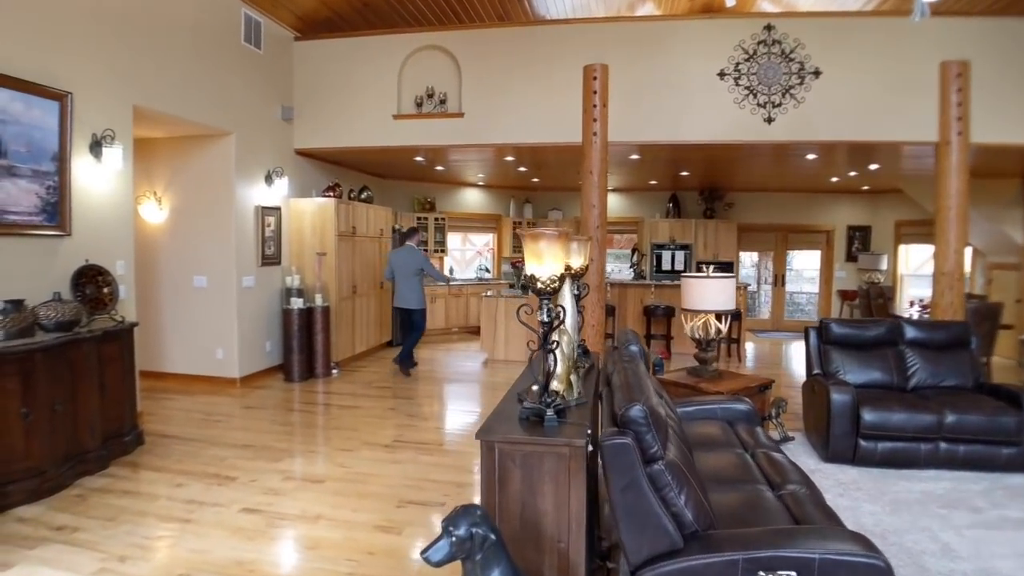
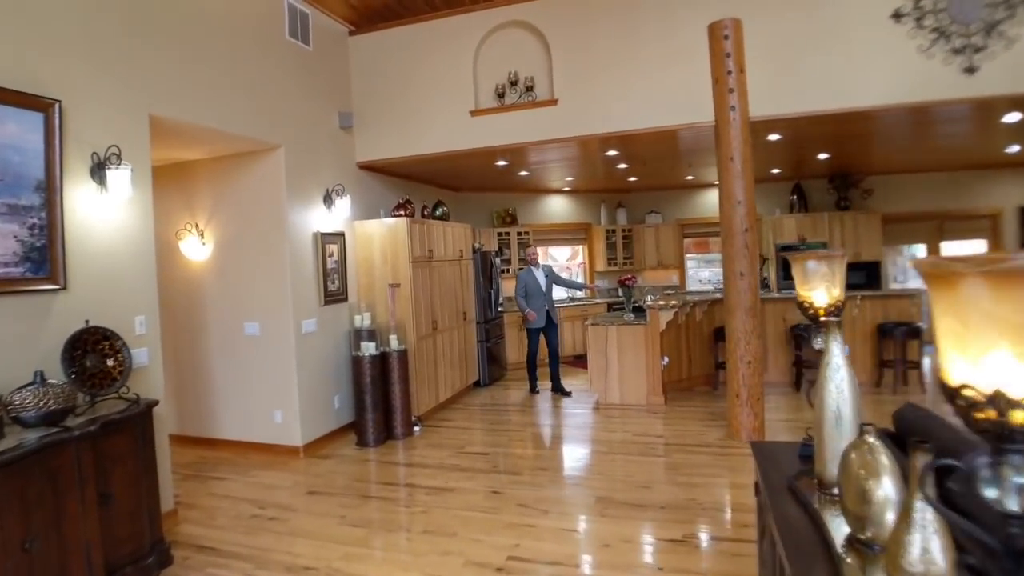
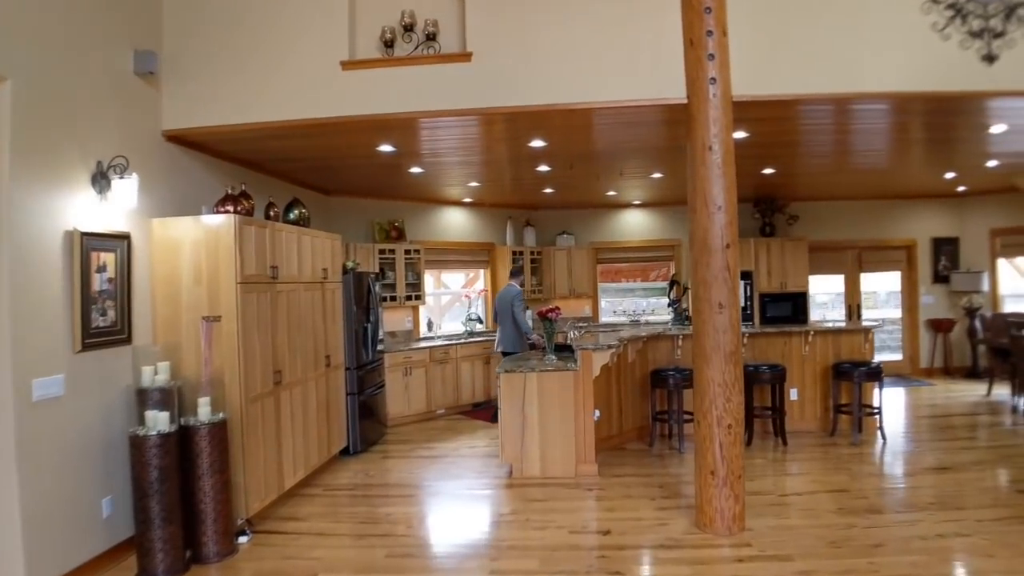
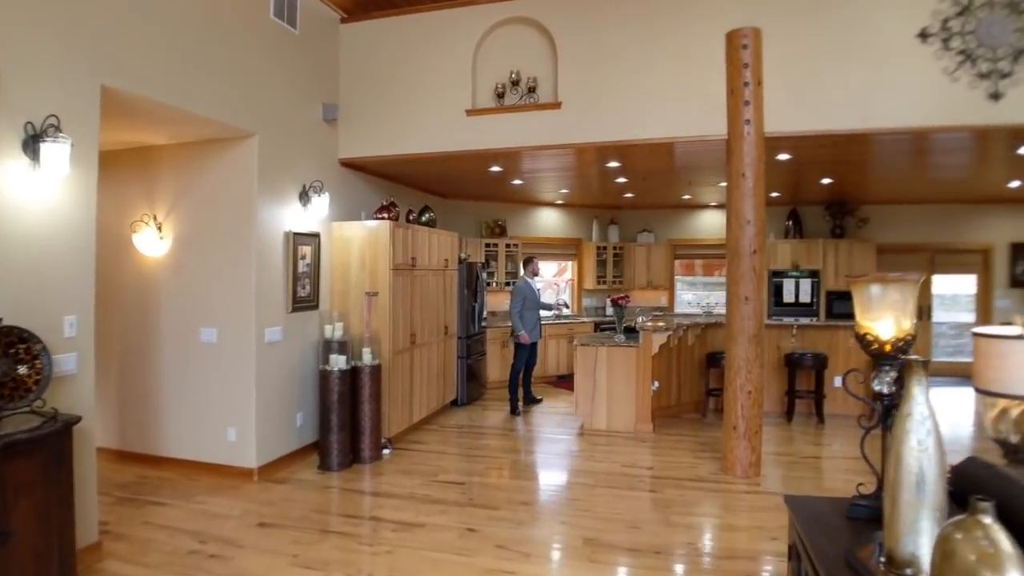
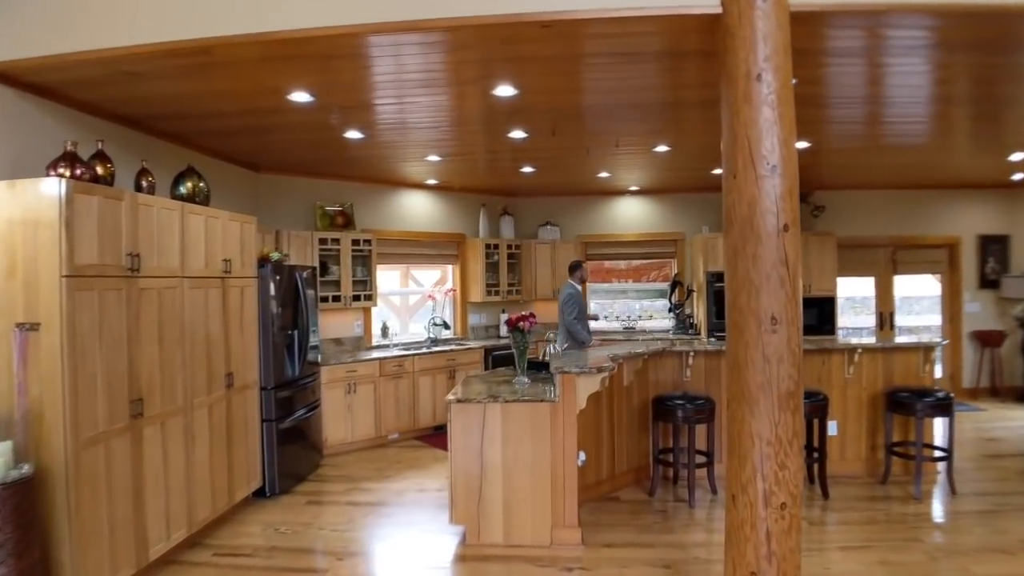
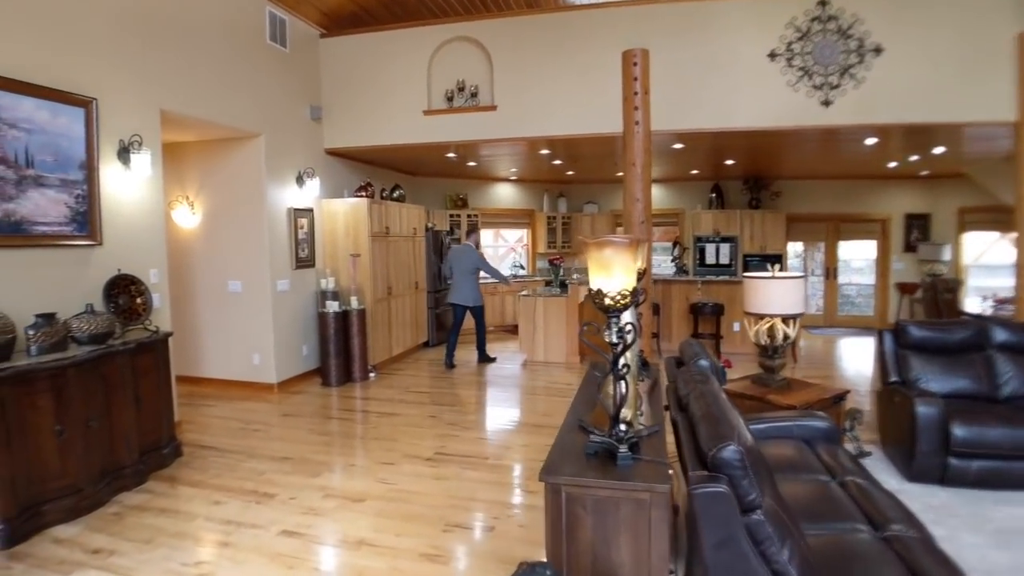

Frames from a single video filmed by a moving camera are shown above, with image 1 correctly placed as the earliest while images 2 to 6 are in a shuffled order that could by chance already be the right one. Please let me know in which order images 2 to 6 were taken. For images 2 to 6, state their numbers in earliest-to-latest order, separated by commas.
6, 2, 4, 3, 5
